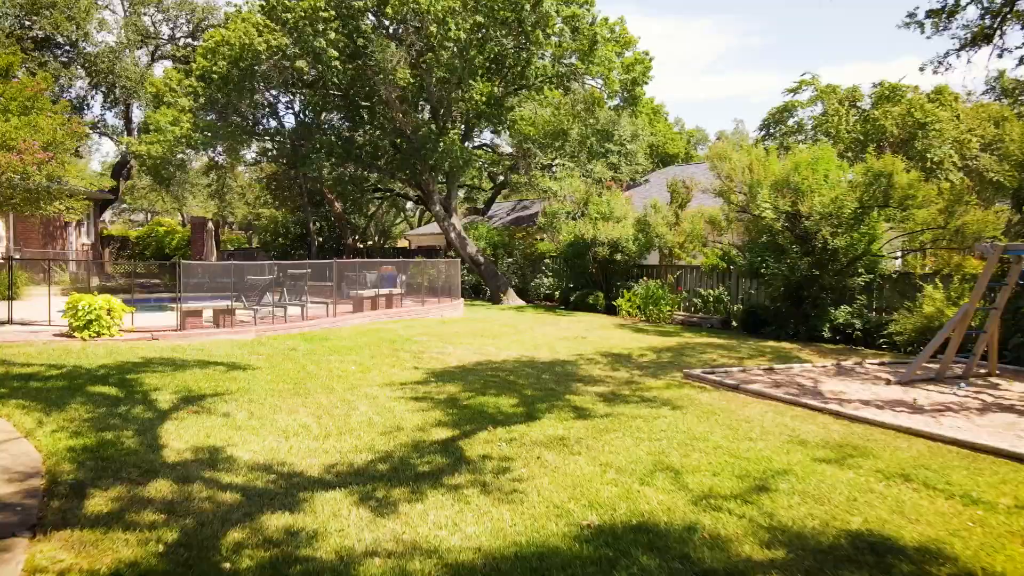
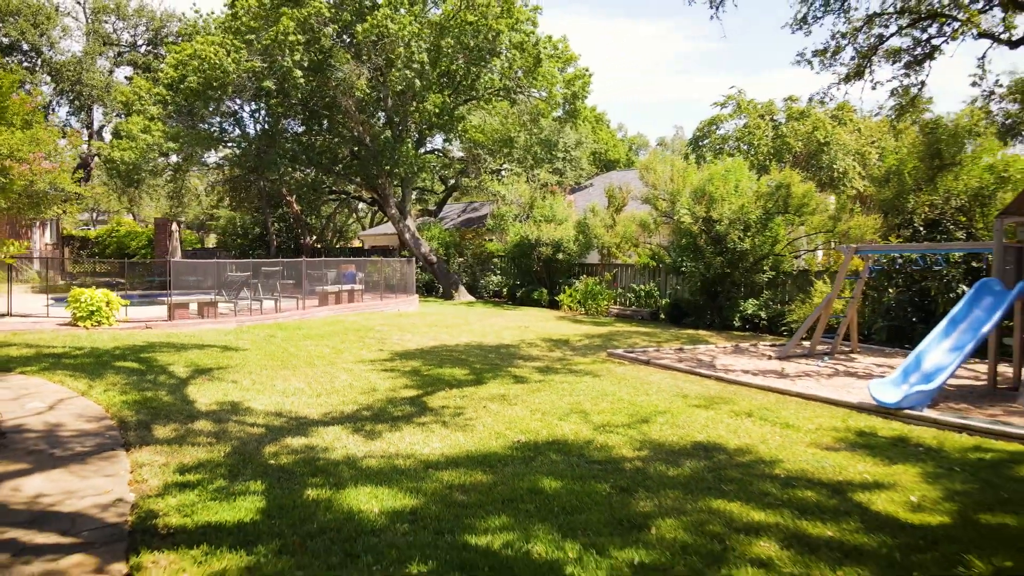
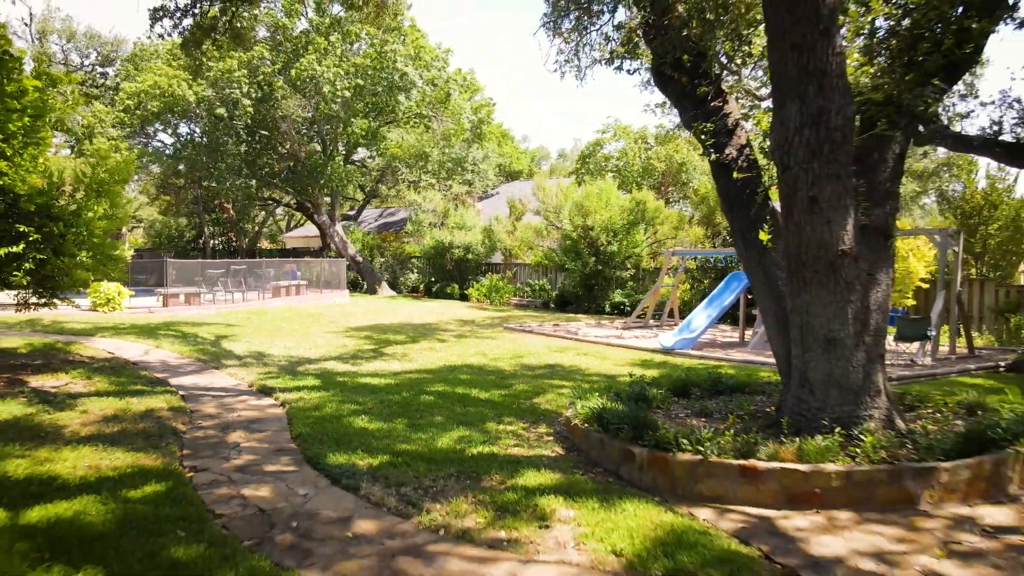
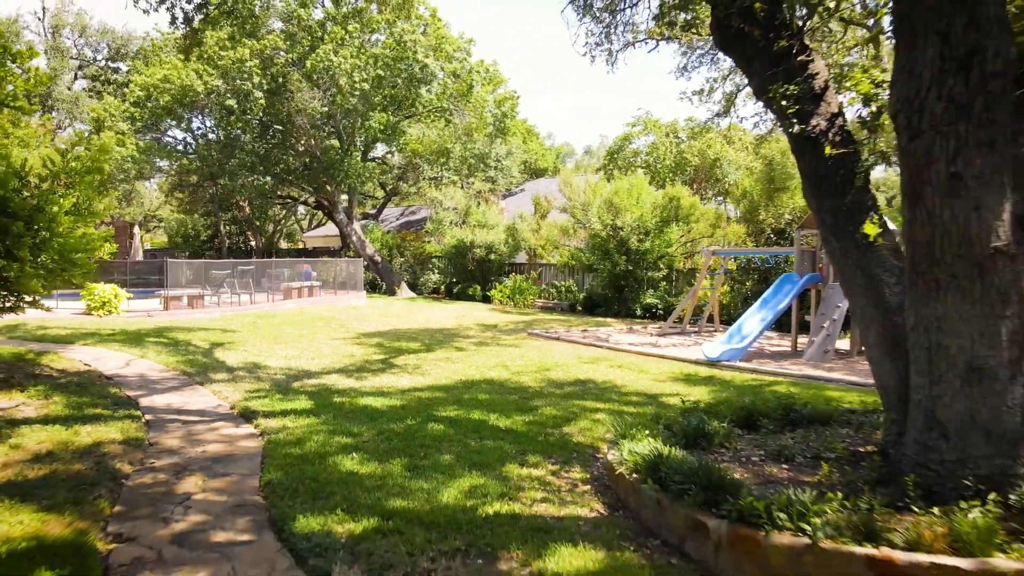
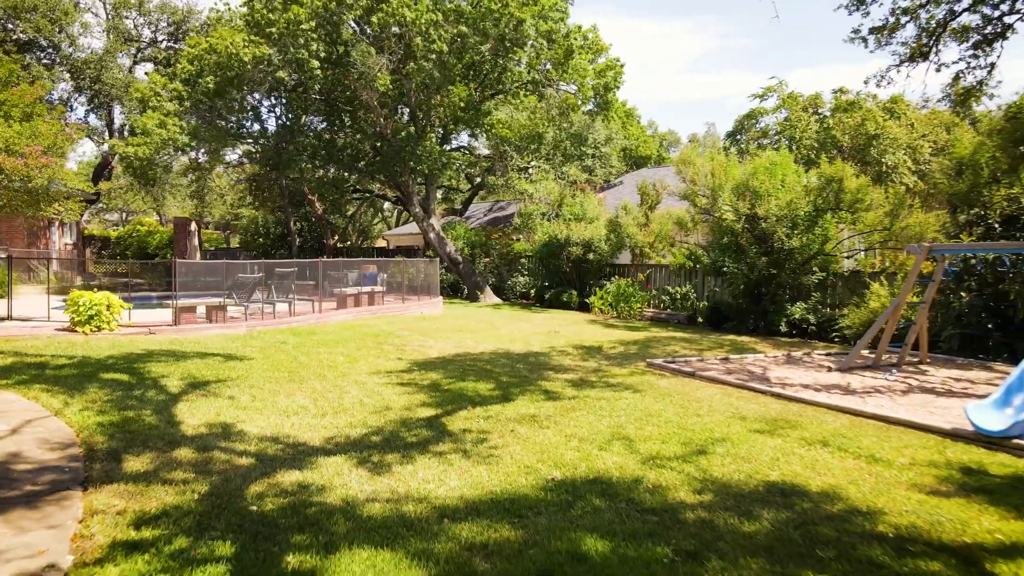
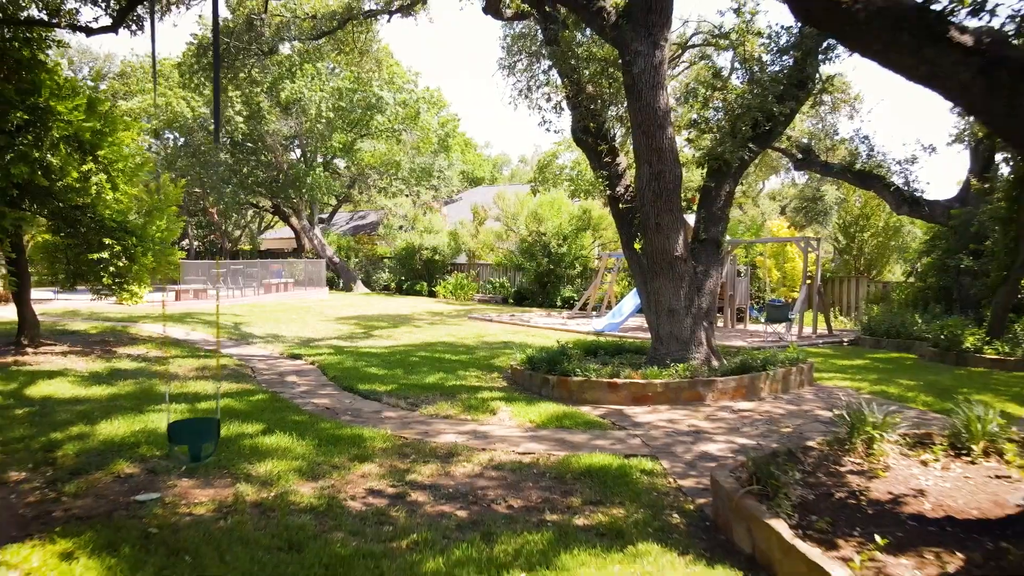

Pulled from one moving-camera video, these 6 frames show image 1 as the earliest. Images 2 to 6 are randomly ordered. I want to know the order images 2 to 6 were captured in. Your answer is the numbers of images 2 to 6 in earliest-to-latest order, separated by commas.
5, 2, 4, 3, 6
